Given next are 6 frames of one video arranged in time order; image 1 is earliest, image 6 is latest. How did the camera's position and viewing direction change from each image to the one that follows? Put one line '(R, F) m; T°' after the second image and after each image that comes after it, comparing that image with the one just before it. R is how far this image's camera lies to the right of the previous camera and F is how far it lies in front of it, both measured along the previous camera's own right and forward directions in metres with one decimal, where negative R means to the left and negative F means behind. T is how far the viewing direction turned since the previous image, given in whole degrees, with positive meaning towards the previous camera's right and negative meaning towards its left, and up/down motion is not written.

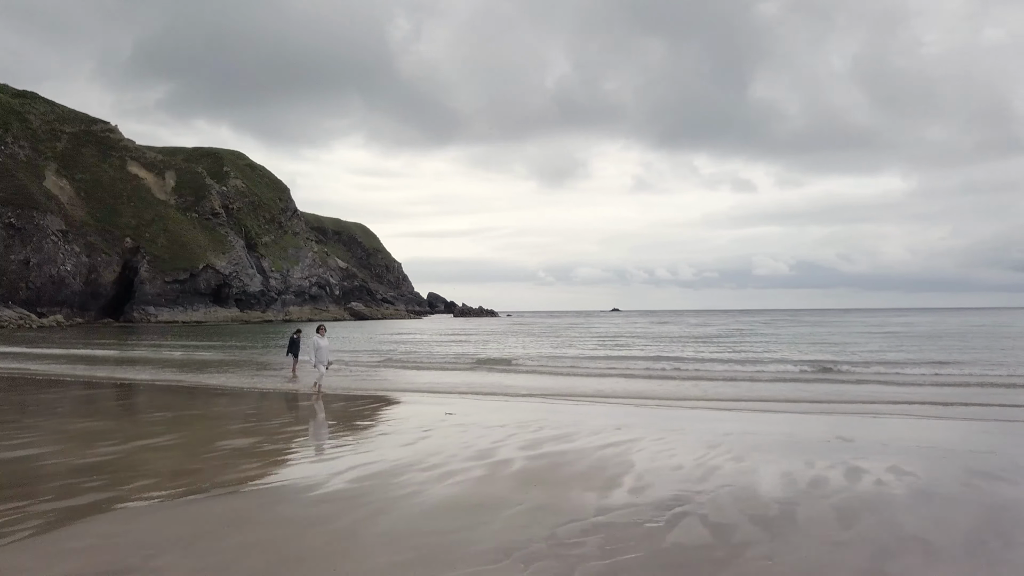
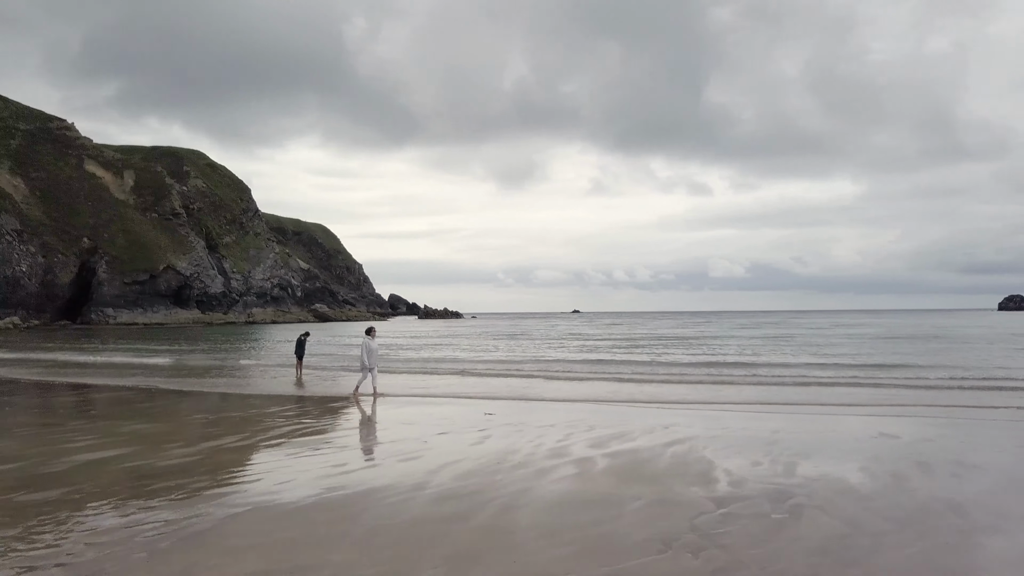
(-1.0, -0.2) m; +3°
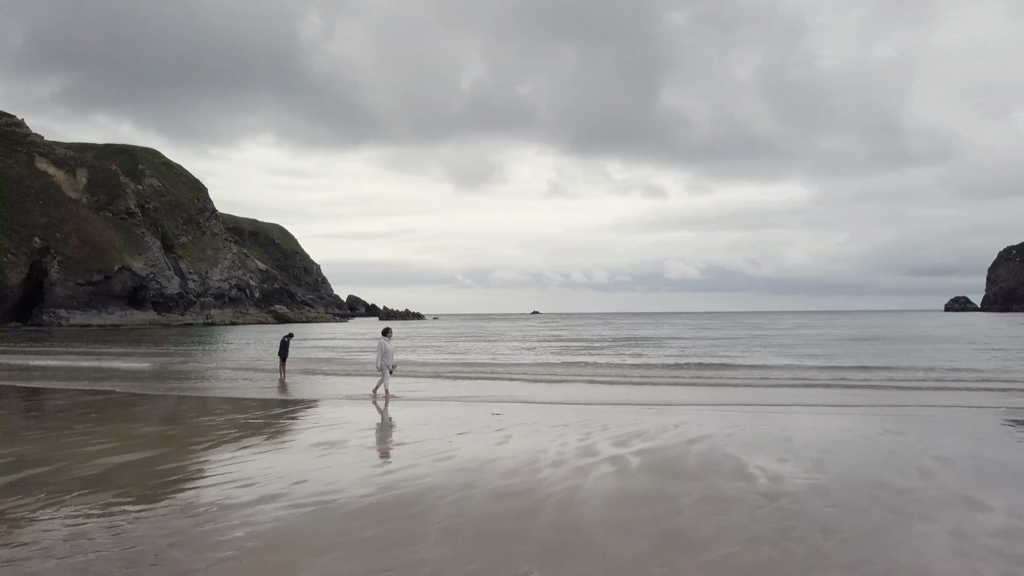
(-0.6, -0.1) m; +3°
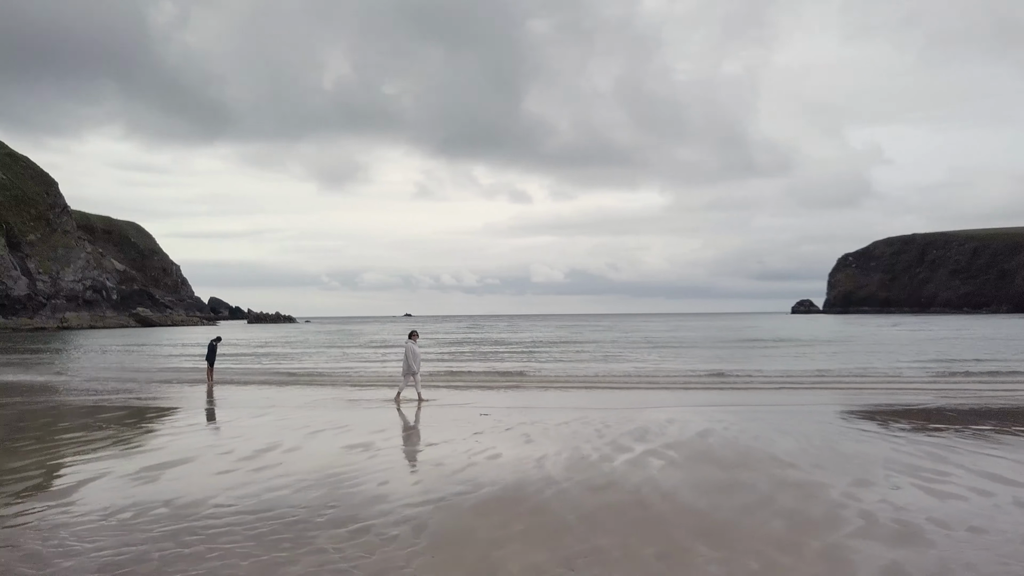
(-1.6, -0.2) m; +9°
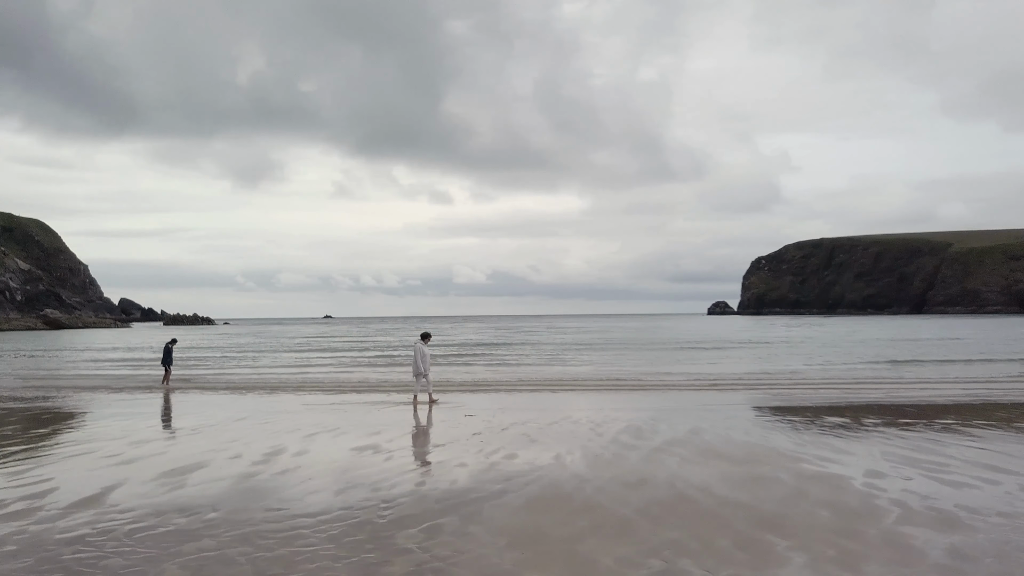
(-0.9, -0.1) m; +5°
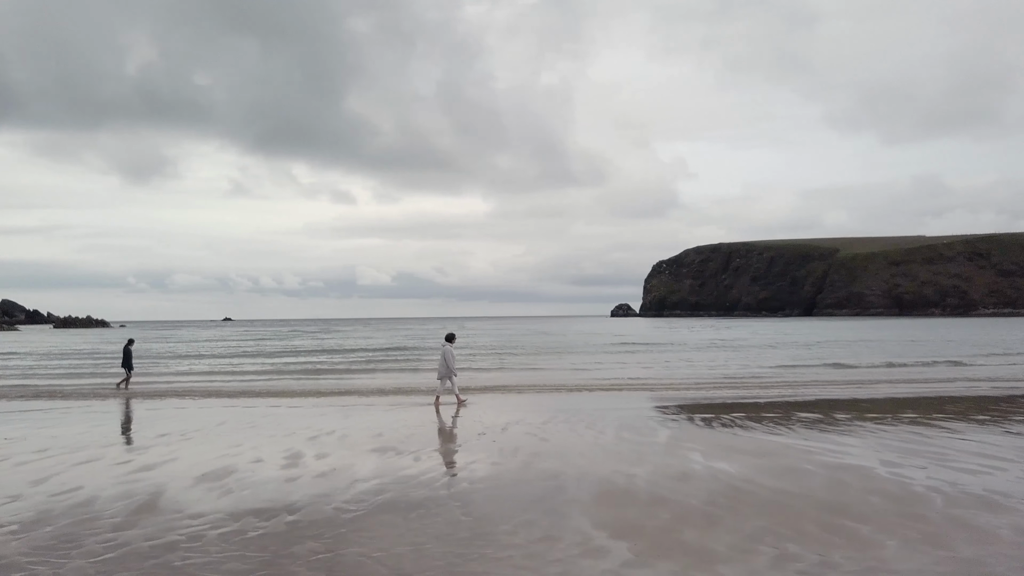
(-1.2, -0.1) m; +7°
